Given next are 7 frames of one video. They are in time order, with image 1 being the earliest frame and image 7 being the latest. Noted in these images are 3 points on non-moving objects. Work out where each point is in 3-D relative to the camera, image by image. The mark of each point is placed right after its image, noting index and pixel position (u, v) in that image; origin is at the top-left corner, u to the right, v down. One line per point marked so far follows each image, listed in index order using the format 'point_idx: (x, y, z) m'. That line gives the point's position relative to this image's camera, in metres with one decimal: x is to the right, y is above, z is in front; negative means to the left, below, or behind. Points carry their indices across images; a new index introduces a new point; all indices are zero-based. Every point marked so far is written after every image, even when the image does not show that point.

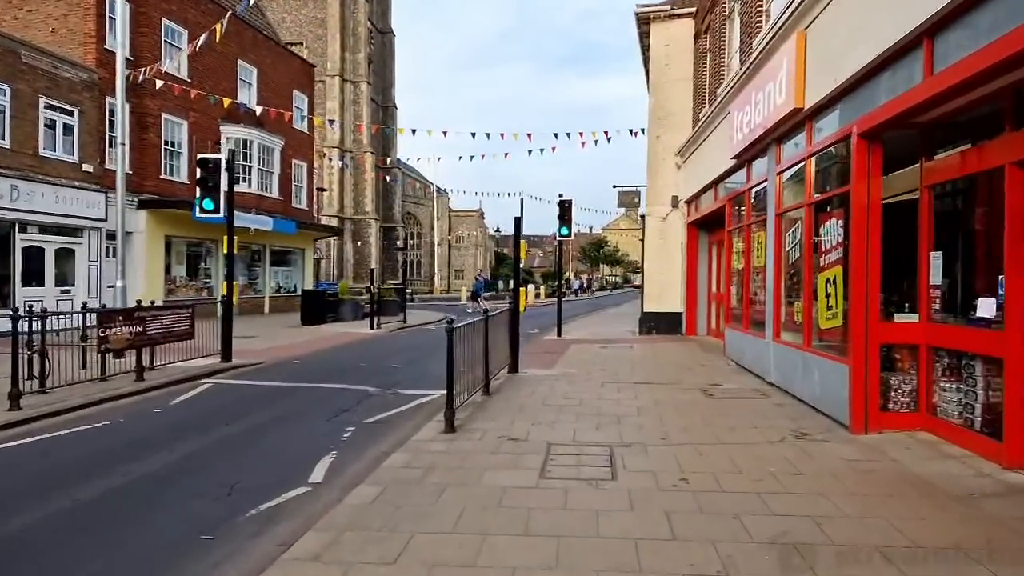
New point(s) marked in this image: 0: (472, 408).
0: (-0.6, -1.7, +9.1) m
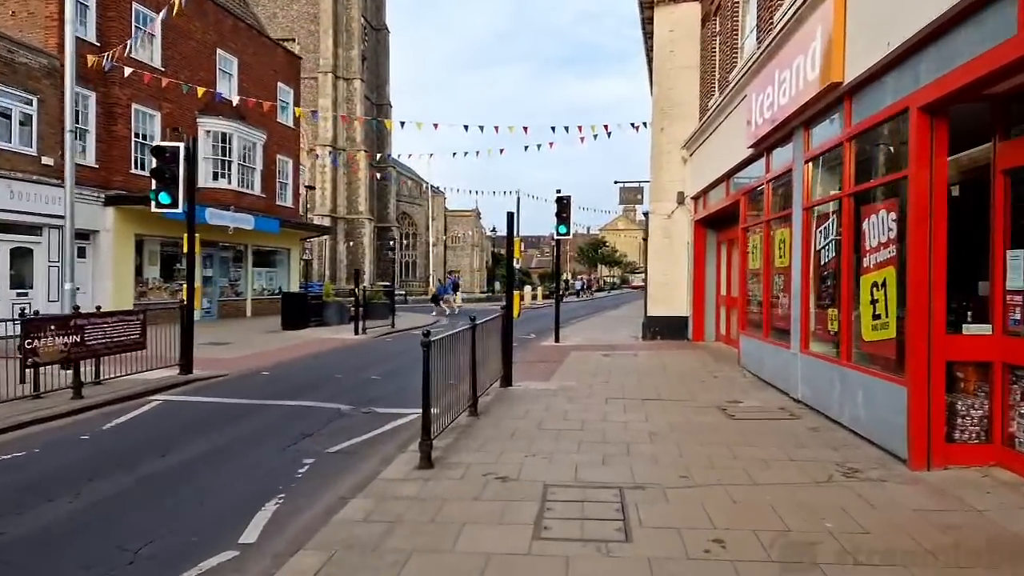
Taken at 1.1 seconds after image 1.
0: (-0.7, -1.7, +7.8) m
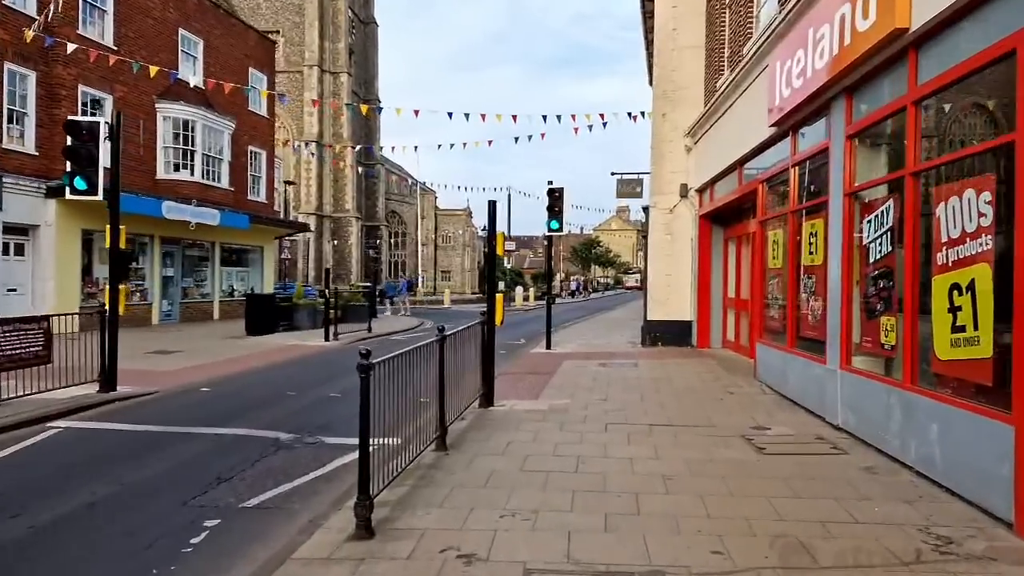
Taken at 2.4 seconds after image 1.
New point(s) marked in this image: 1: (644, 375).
0: (-0.9, -1.7, +6.1) m
1: (+2.4, -1.5, +11.9) m
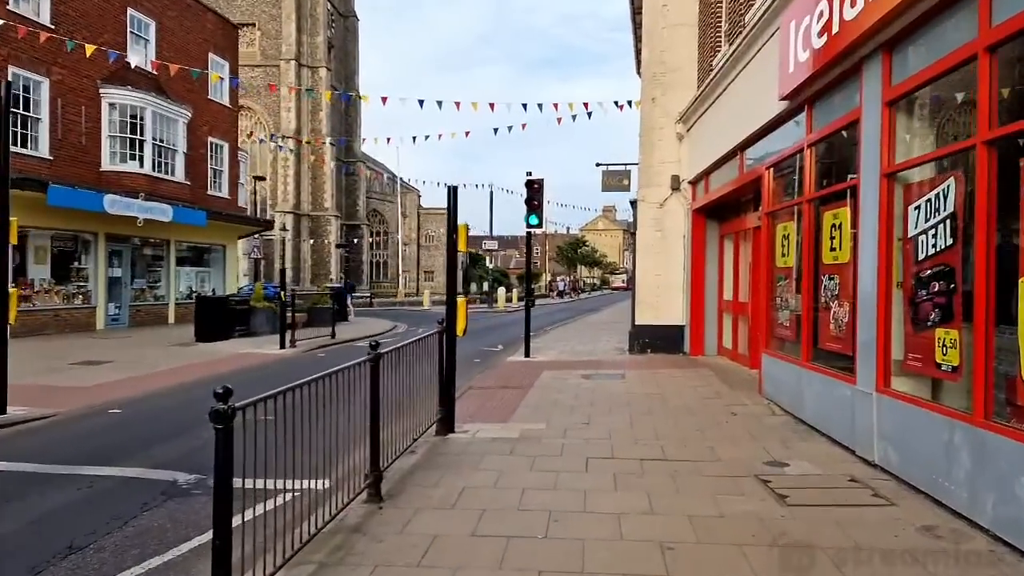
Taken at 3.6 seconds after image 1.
0: (-1.3, -1.8, +4.6) m
1: (+1.9, -1.6, +10.4) m
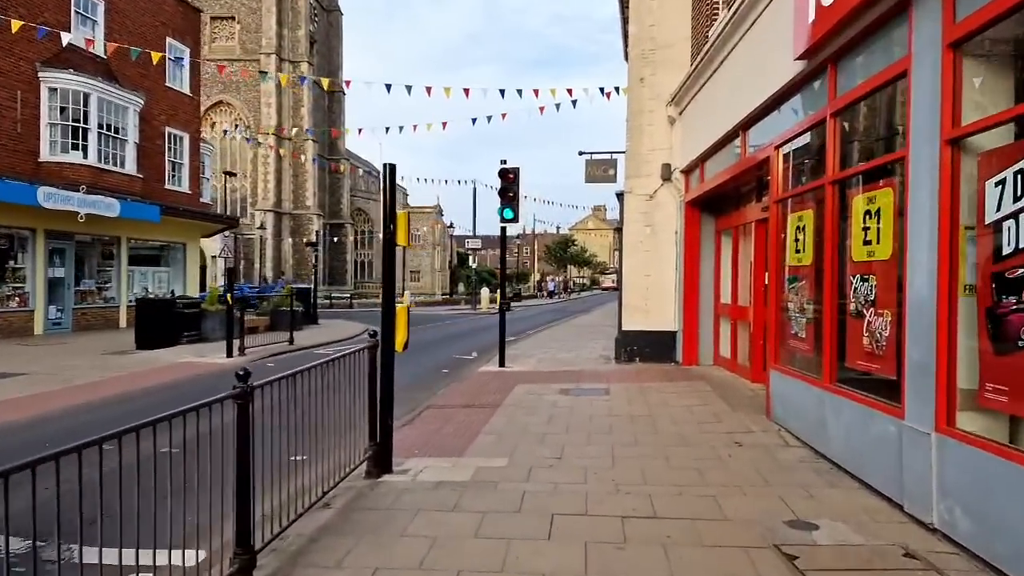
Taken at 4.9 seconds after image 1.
0: (-1.7, -1.8, +3.0) m
1: (+1.4, -1.6, +8.9) m
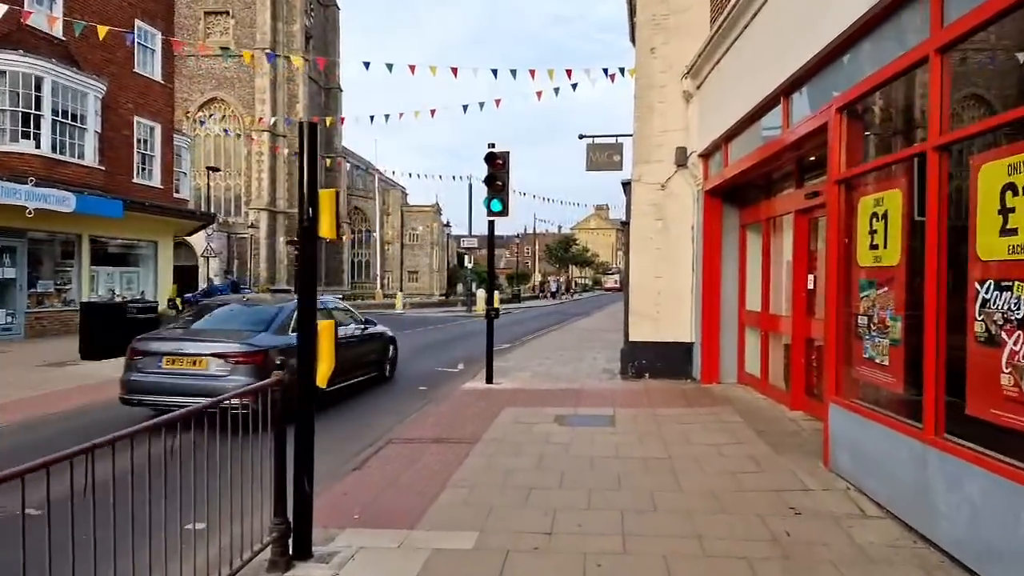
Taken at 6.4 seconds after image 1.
0: (-1.9, -1.9, +1.2) m
1: (+1.2, -1.7, +7.0) m
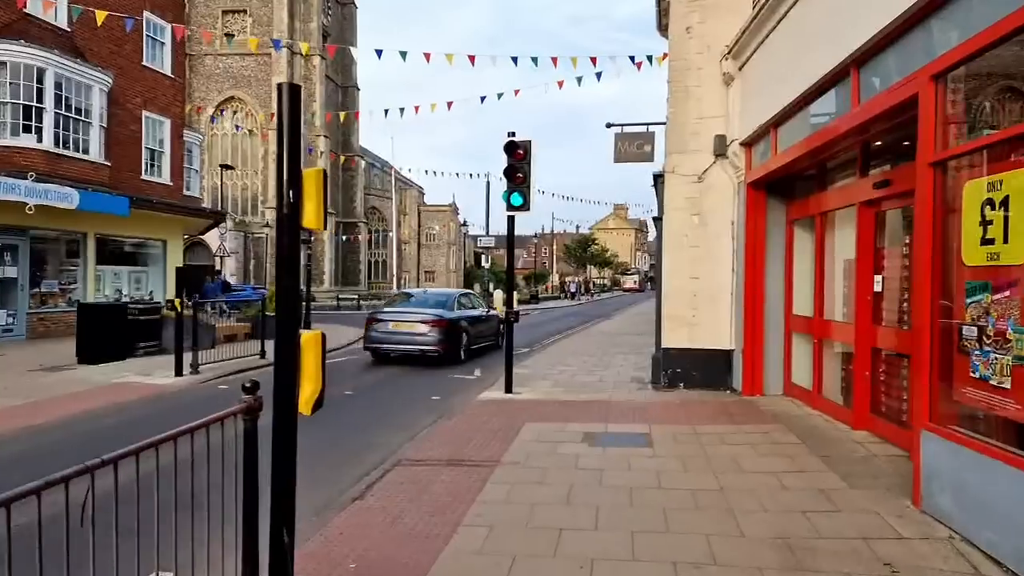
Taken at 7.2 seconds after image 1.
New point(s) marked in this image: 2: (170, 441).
0: (-1.8, -1.9, +0.3) m
1: (+1.4, -1.7, +6.1) m
2: (-1.5, -0.7, +3.1) m
